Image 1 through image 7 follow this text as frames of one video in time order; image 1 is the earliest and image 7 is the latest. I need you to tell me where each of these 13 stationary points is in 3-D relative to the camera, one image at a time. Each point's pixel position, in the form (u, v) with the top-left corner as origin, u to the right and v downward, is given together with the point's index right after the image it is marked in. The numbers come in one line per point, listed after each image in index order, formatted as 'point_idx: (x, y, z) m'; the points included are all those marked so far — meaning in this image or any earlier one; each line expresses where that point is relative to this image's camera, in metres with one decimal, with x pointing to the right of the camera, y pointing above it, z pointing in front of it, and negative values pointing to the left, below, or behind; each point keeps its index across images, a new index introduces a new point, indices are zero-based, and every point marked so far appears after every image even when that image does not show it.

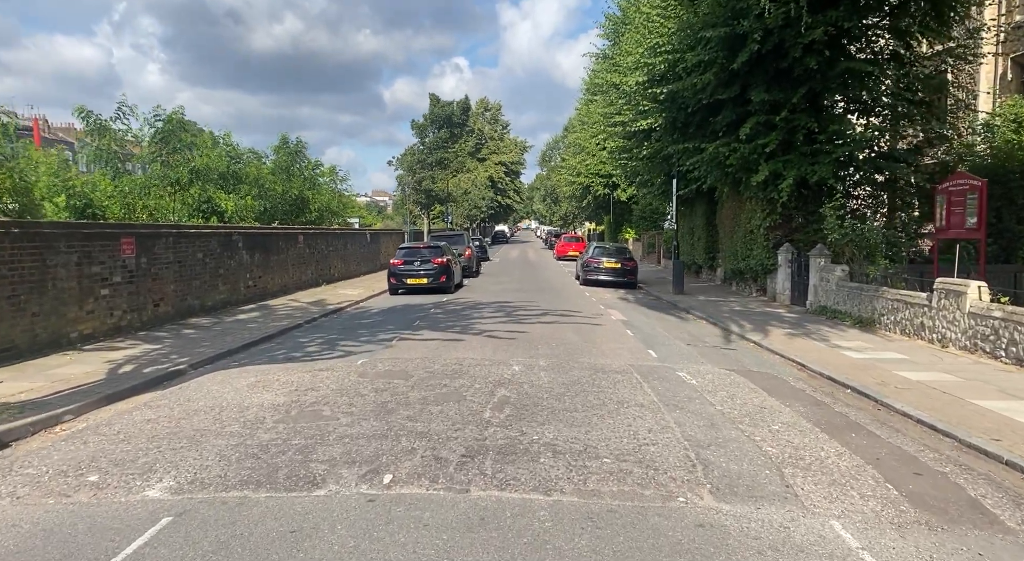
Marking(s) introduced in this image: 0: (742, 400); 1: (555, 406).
0: (+2.4, -1.3, +7.3) m
1: (+0.4, -1.2, +6.7) m
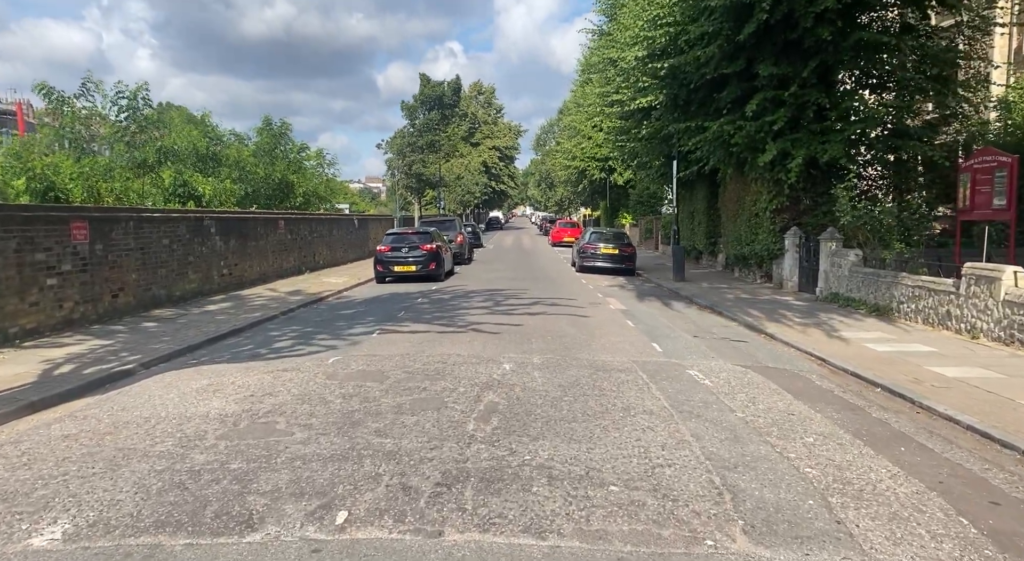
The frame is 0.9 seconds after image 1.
0: (+2.3, -1.1, +6.4) m
1: (+0.3, -1.1, +5.8) m
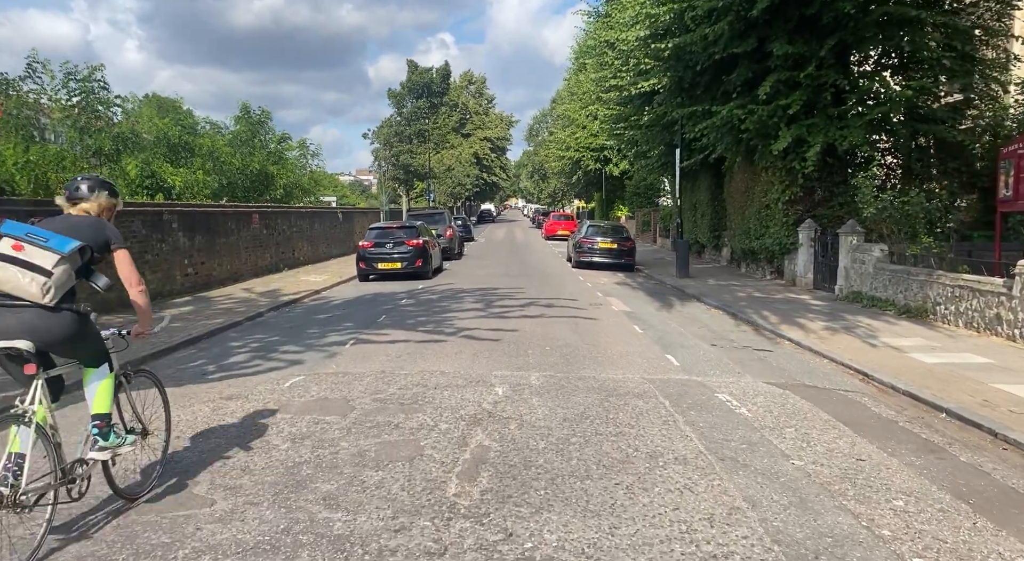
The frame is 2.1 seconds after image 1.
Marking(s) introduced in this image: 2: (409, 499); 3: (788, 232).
0: (+2.3, -1.2, +5.1) m
1: (+0.3, -1.2, +4.4) m
2: (-0.6, -1.2, +4.0) m
3: (+6.5, +1.2, +16.5) m
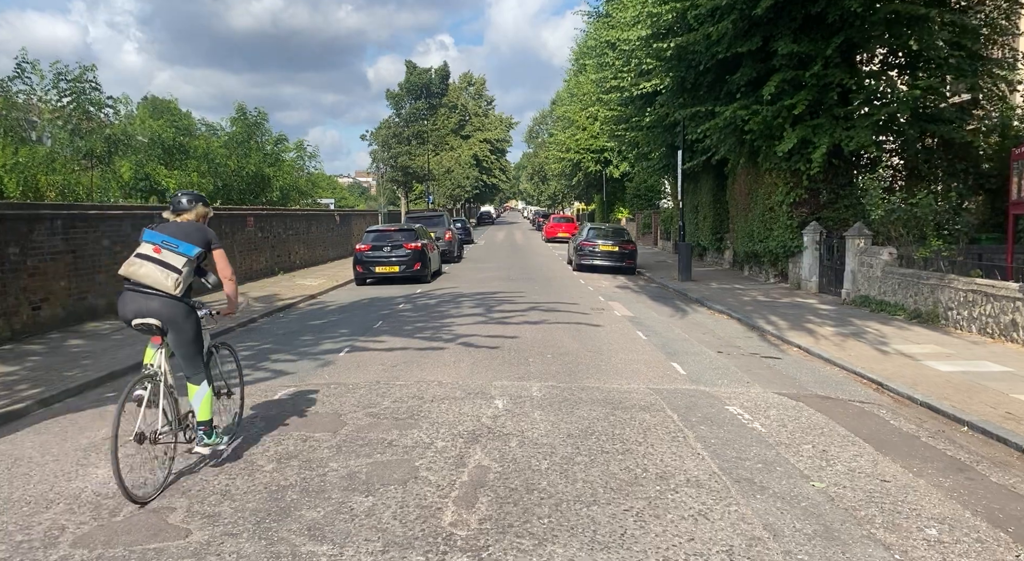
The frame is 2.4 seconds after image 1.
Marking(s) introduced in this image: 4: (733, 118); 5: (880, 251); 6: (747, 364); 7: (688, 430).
0: (+2.3, -1.3, +4.8) m
1: (+0.3, -1.3, +4.1) m
2: (-0.6, -1.3, +3.6) m
3: (+6.5, +1.1, +16.2) m
4: (+5.0, +3.7, +16.0) m
5: (+7.0, +0.6, +13.3) m
6: (+2.9, -1.0, +8.7) m
7: (+1.4, -1.2, +5.5) m
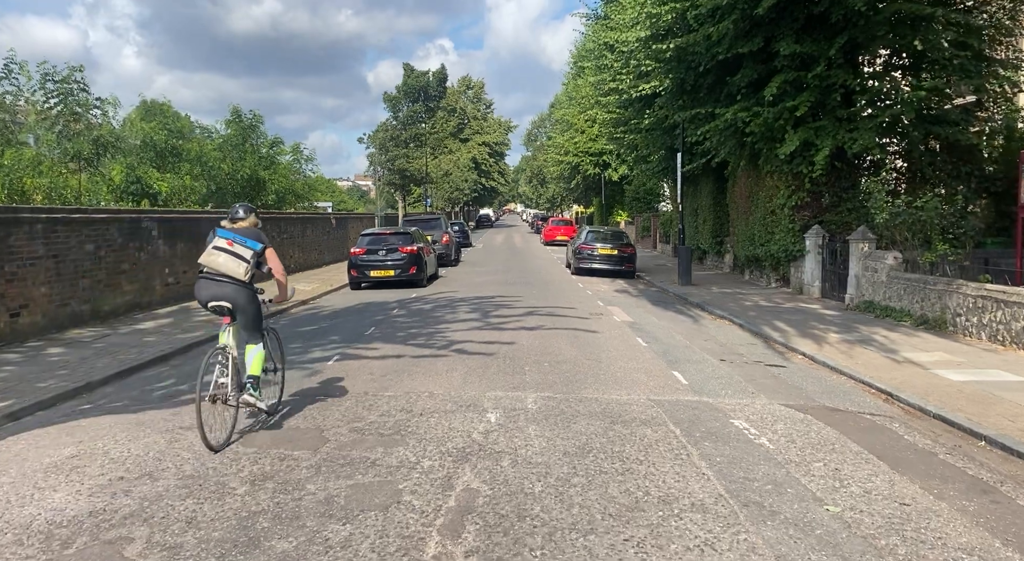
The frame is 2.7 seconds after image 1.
0: (+2.2, -1.3, +4.4) m
1: (+0.2, -1.3, +3.8) m
2: (-0.6, -1.3, +3.3) m
3: (+6.4, +1.0, +15.9) m
4: (+5.0, +3.6, +15.7) m
5: (+6.9, +0.5, +13.0) m
6: (+2.9, -1.1, +8.4) m
7: (+1.3, -1.2, +5.2) m
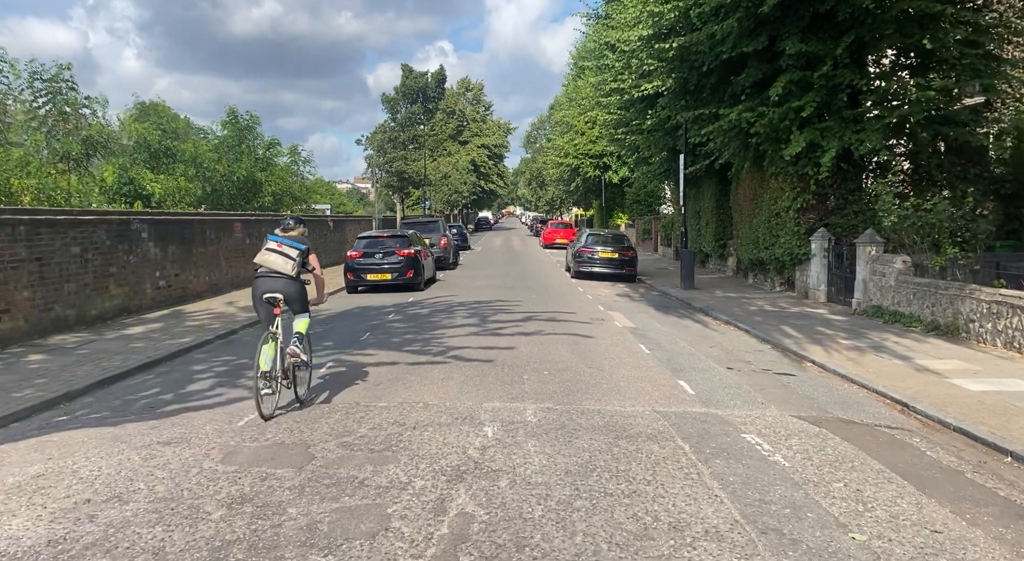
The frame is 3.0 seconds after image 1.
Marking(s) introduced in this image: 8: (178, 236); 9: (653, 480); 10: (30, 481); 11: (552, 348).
0: (+2.2, -1.4, +4.1) m
1: (+0.2, -1.3, +3.5) m
2: (-0.6, -1.4, +3.0) m
3: (+6.4, +0.9, +15.6) m
4: (+5.0, +3.5, +15.4) m
5: (+6.9, +0.4, +12.7) m
6: (+2.9, -1.2, +8.1) m
7: (+1.3, -1.3, +4.8) m
8: (-6.6, +0.9, +13.9) m
9: (+0.9, -1.3, +4.5) m
10: (-3.0, -1.3, +4.4) m
11: (+0.6, -1.0, +9.9) m
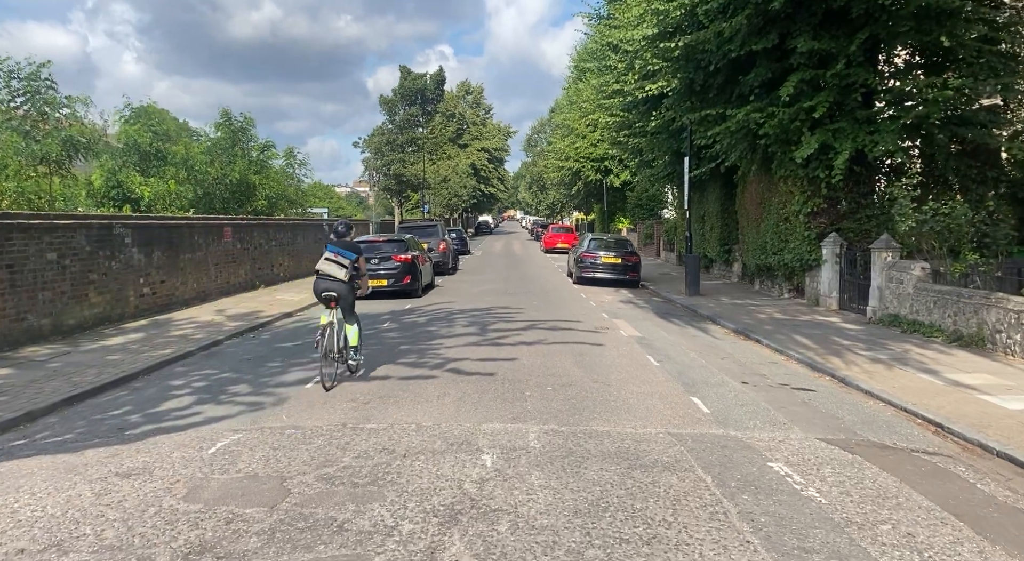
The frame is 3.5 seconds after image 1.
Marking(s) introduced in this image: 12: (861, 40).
0: (+2.2, -1.4, +3.6) m
1: (+0.2, -1.4, +2.9) m
2: (-0.6, -1.4, +2.4) m
3: (+6.4, +0.7, +15.0) m
4: (+5.0, +3.4, +14.9) m
5: (+6.9, +0.3, +12.1) m
6: (+2.9, -1.3, +7.5) m
7: (+1.3, -1.4, +4.3) m
8: (-6.6, +0.8, +13.3) m
9: (+0.9, -1.4, +4.0) m
10: (-3.0, -1.3, +3.8) m
11: (+0.6, -1.1, +9.3) m
12: (+6.5, +4.5, +13.1) m
